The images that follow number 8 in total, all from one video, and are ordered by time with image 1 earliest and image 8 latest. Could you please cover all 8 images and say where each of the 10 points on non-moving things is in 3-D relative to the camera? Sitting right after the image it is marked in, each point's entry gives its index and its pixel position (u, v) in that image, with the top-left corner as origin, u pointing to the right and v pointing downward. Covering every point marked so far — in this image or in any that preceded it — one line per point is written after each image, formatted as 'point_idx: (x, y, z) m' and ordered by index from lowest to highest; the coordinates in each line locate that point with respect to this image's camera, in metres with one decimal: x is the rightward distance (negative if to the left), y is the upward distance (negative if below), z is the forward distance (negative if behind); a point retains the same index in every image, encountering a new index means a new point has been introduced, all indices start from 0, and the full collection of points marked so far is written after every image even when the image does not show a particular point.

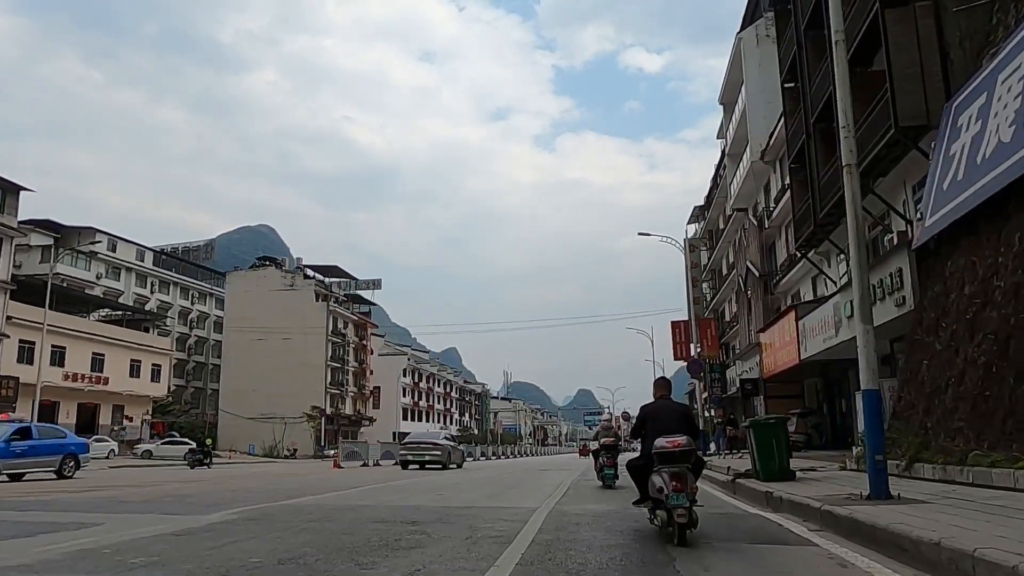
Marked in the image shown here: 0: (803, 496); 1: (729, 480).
0: (+3.8, -2.7, +9.7) m
1: (+4.1, -3.6, +14.3) m
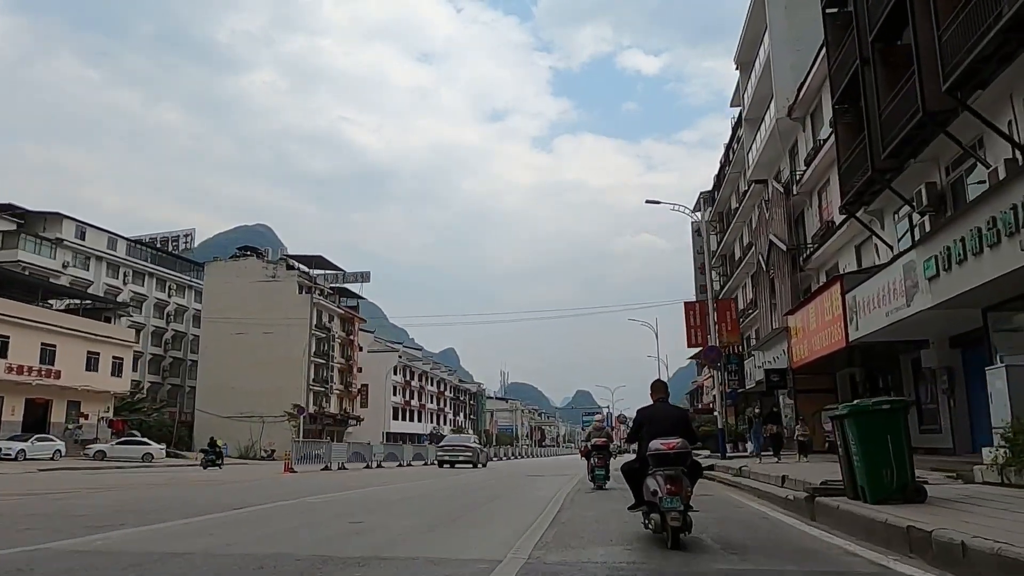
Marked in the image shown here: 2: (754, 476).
0: (+3.4, -1.7, +5.2) m
1: (+3.7, -2.7, +9.7) m
2: (+4.8, -3.7, +14.9) m
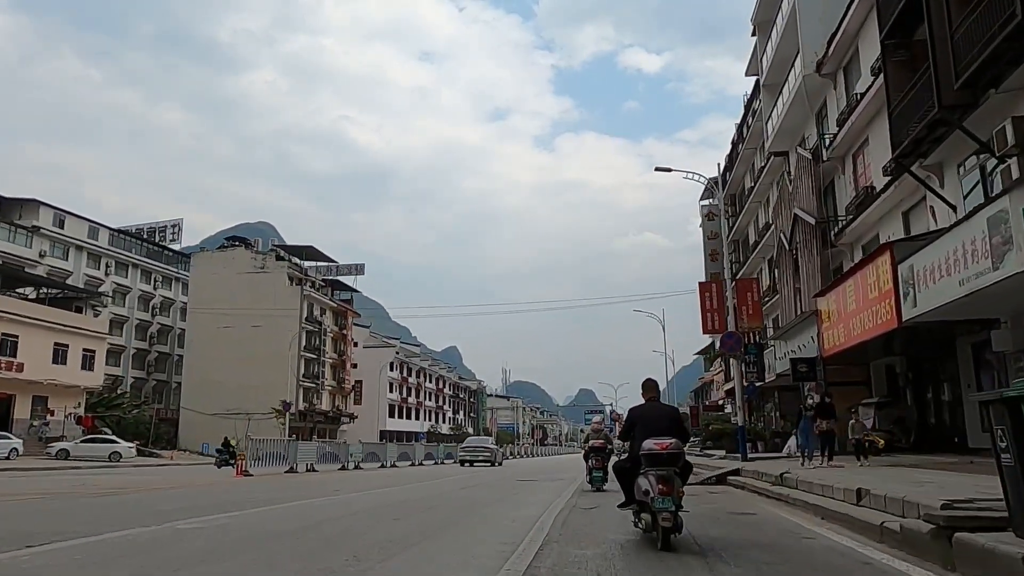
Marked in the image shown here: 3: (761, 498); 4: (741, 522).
0: (+3.0, -1.1, +1.8) m
1: (+3.3, -2.0, +6.4) m
2: (+4.4, -3.0, +11.5) m
3: (+4.1, -3.4, +12.3) m
4: (+3.1, -3.1, +10.4) m
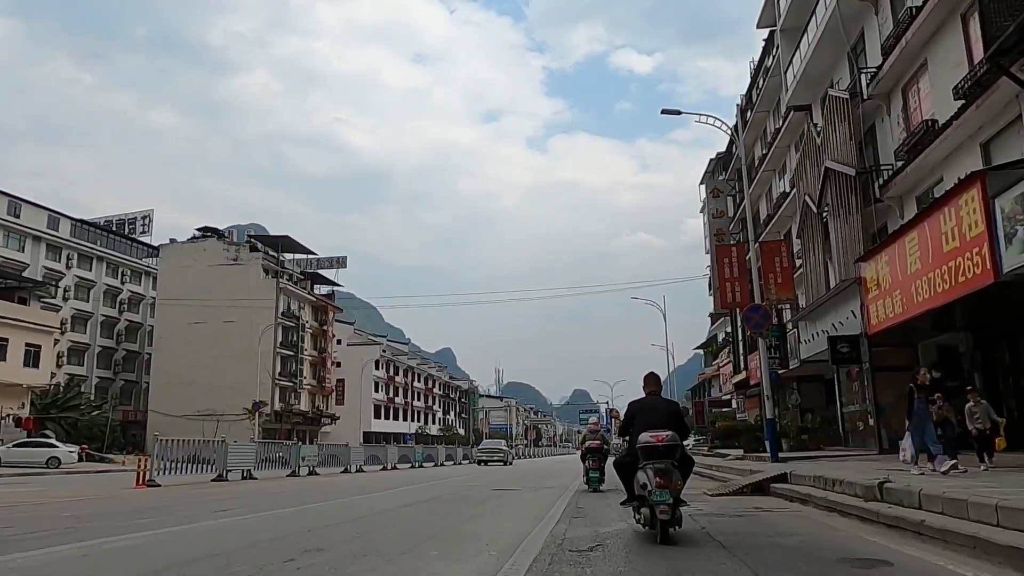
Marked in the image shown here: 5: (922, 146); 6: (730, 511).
0: (+2.6, -0.1, -2.5) m
1: (+2.9, -1.0, +2.0) m
2: (+3.9, -2.0, +7.2) m
3: (+3.6, -2.4, +8.0) m
4: (+2.7, -2.2, +6.0) m
5: (+9.6, +3.3, +17.7) m
6: (+3.1, -3.2, +11.0) m
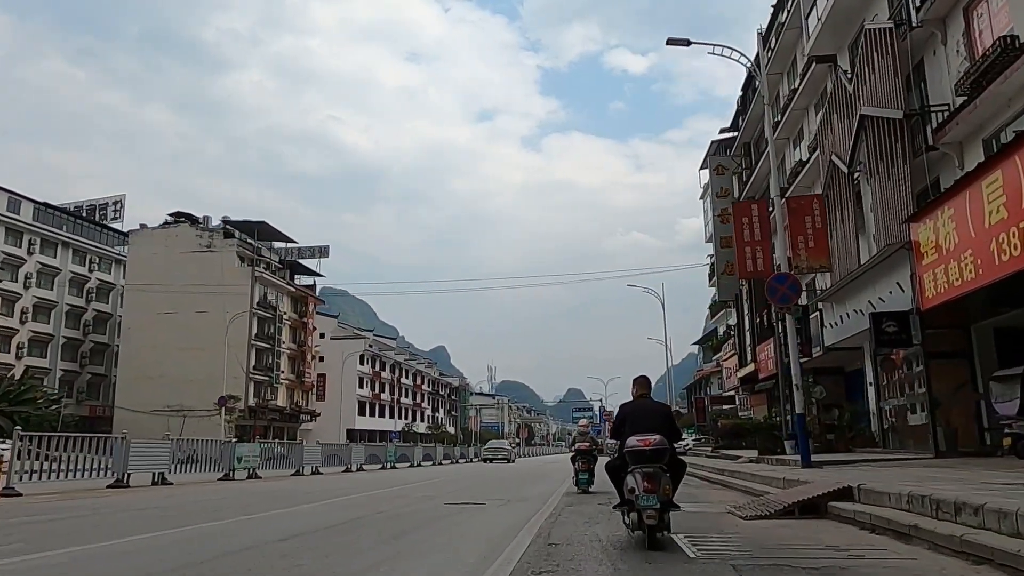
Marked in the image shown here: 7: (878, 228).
0: (+2.1, +0.6, -6.2) m
1: (+2.4, -0.3, -1.7) m
2: (+3.4, -1.3, +3.5) m
3: (+3.0, -1.7, +4.3) m
4: (+2.1, -1.4, +2.3) m
5: (+9.0, +4.0, +14.0) m
6: (+2.6, -2.5, +7.2) m
7: (+9.1, +1.5, +18.8) m
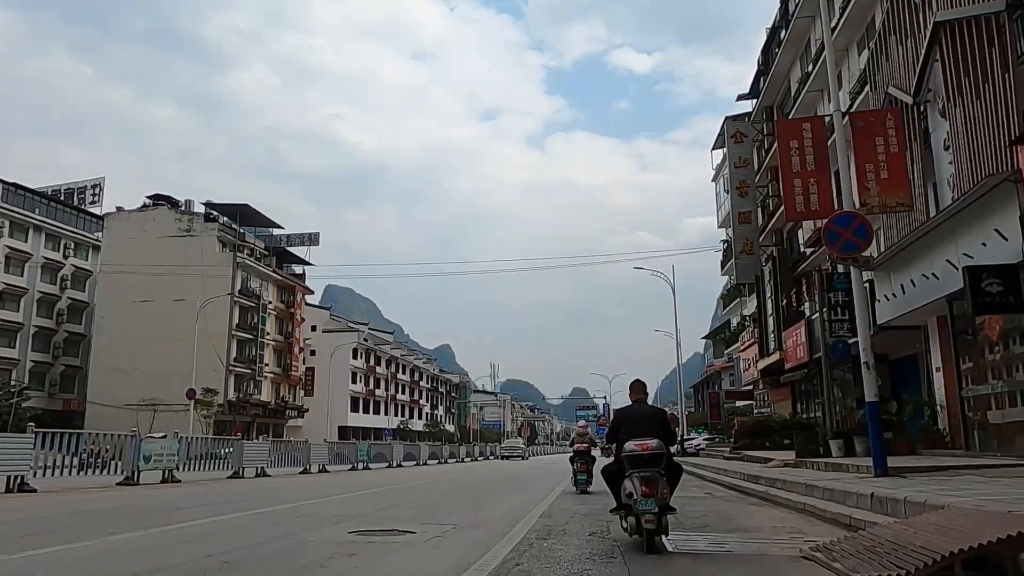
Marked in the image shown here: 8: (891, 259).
0: (+1.4, +1.5, -10.4) m
1: (+1.7, +0.6, -5.9) m
2: (+2.8, -0.4, -0.7) m
3: (+2.4, -0.8, +0.1) m
4: (+1.5, -0.6, -1.8) m
5: (+8.5, +4.9, +9.8) m
6: (+2.0, -1.6, +3.1) m
7: (+8.6, +2.3, +14.6) m
8: (+8.6, +0.6, +17.3) m
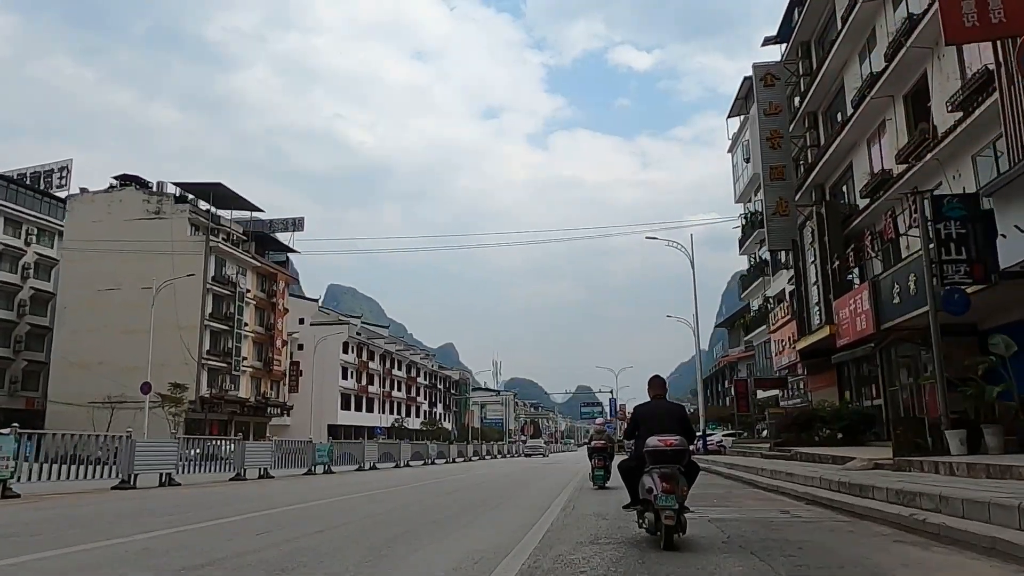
0: (+0.9, +2.6, -15.6) m
1: (+1.2, +1.7, -11.1) m
2: (+2.3, +0.7, -5.9) m
3: (+2.0, +0.3, -5.1) m
4: (+1.0, +0.5, -7.1) m
5: (+8.1, +6.1, +4.5) m
6: (+1.6, -0.5, -2.1) m
7: (+8.2, +3.5, +9.3) m
8: (+8.3, +1.8, +12.1) m
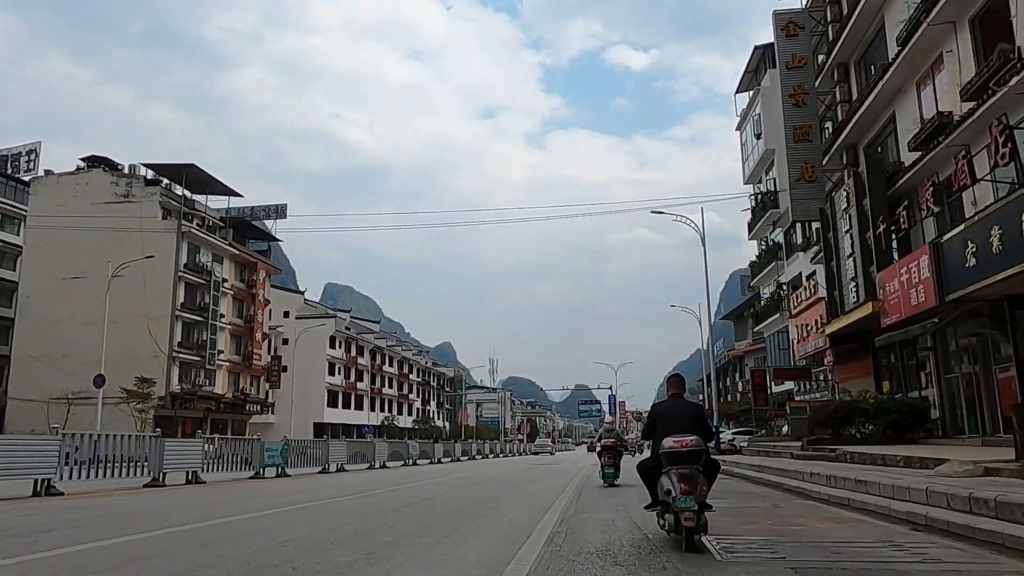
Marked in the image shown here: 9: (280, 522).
0: (+0.6, +3.4, -19.3) m
1: (+0.9, +2.4, -14.7) m
2: (+2.0, +1.5, -9.5) m
3: (+1.7, +1.1, -8.7) m
4: (+0.7, +1.3, -10.7) m
5: (+7.7, +6.9, +0.9) m
6: (+1.2, +0.3, -5.8) m
7: (+7.8, +4.3, +5.7) m
8: (+7.9, +2.6, +8.4) m
9: (-3.4, -3.2, +10.6) m
